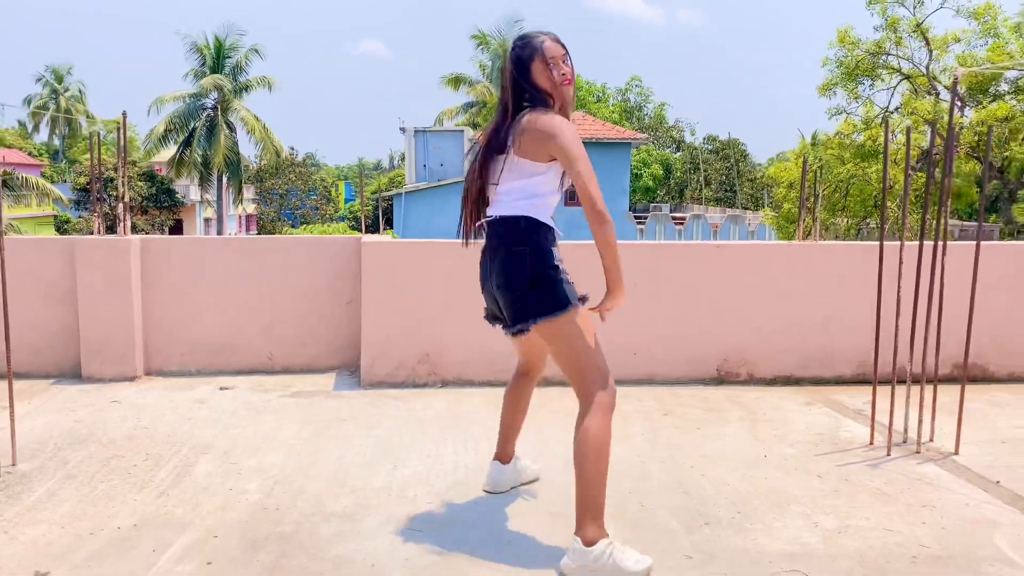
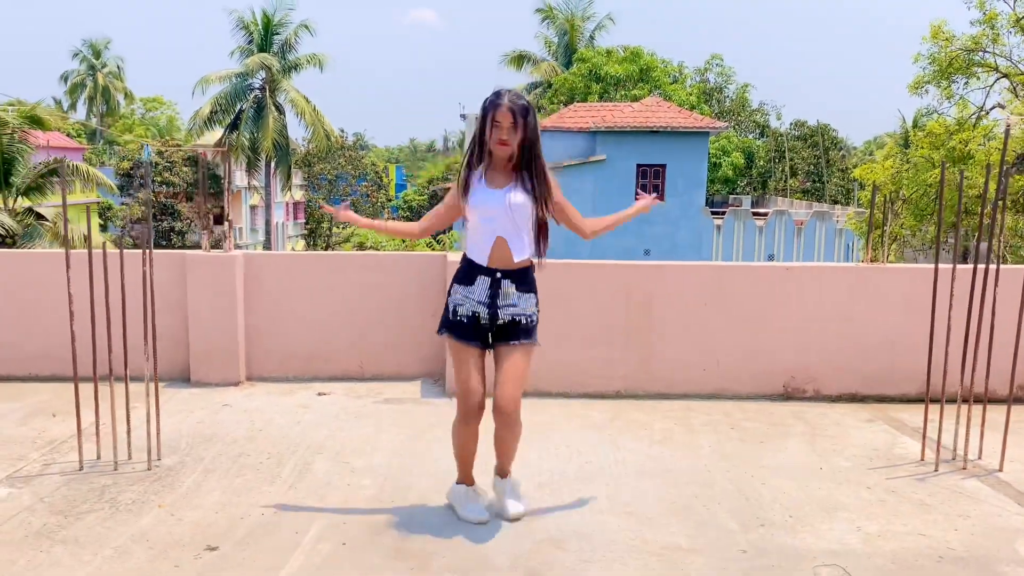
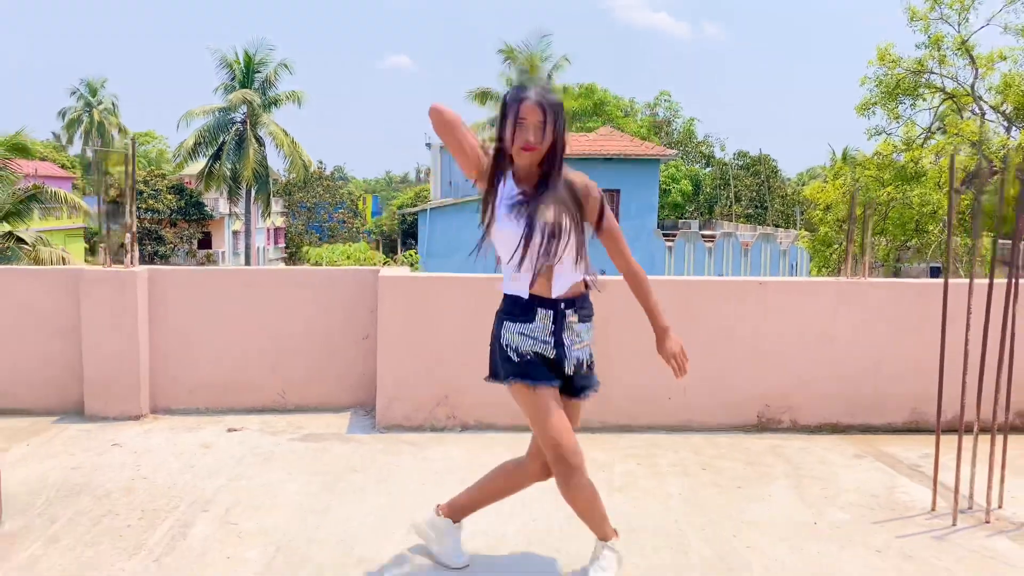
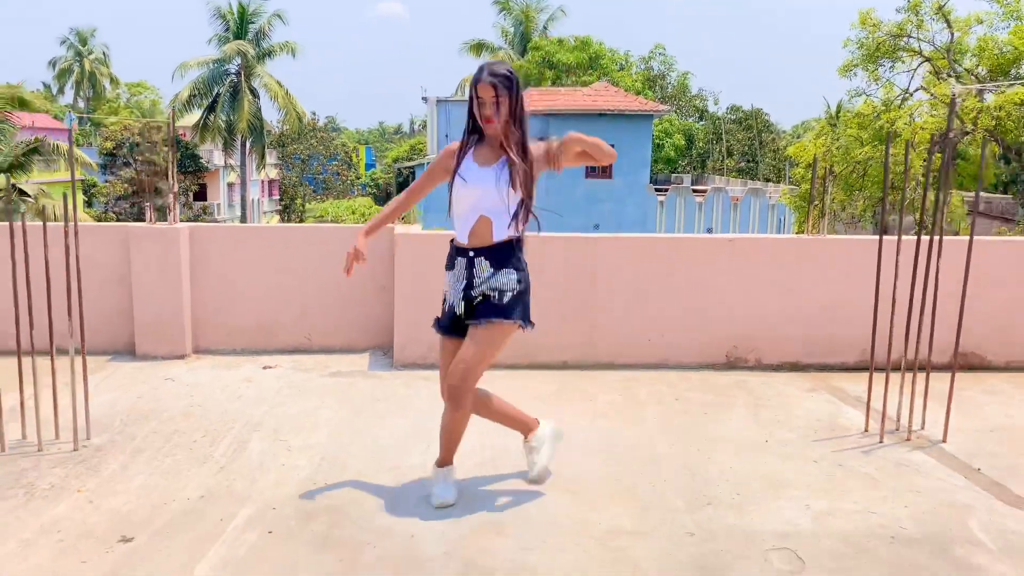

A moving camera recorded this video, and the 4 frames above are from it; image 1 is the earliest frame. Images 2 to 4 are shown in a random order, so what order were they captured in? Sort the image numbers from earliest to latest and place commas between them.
3, 4, 2
